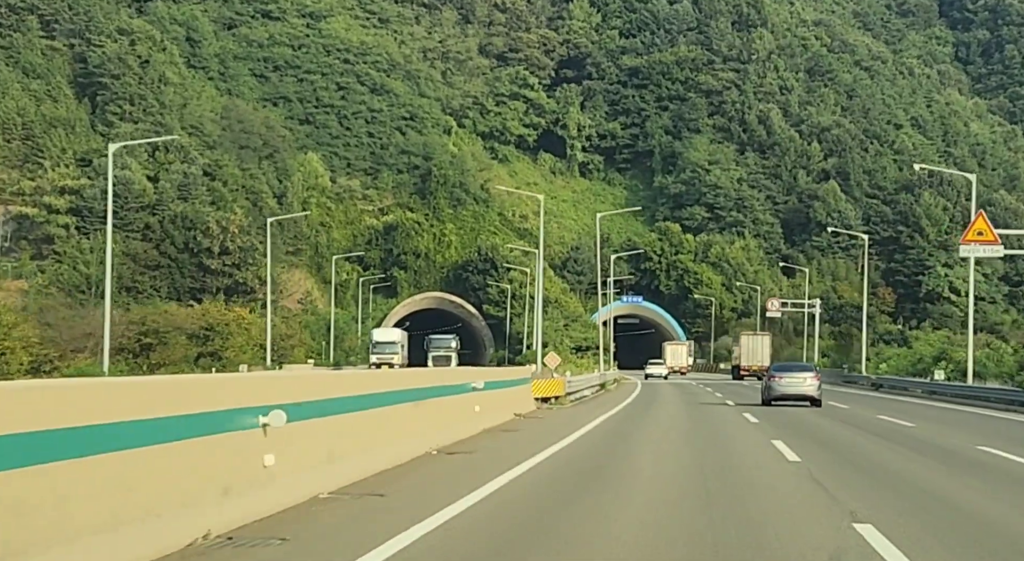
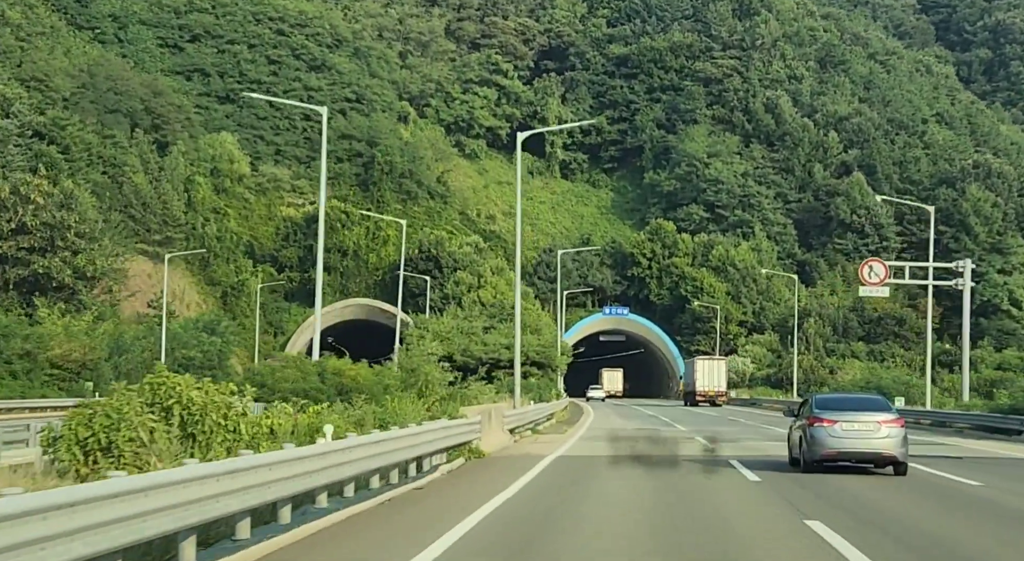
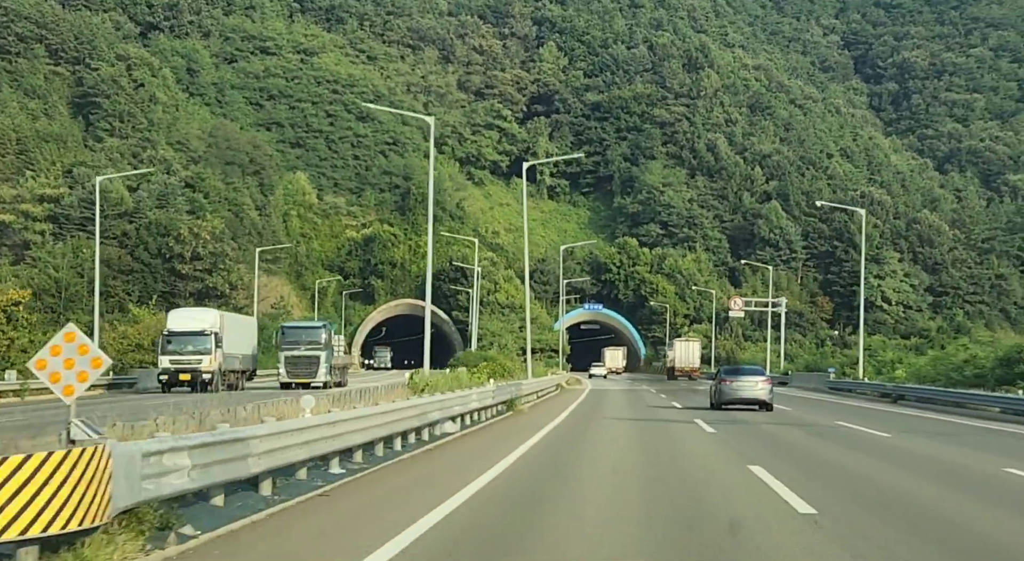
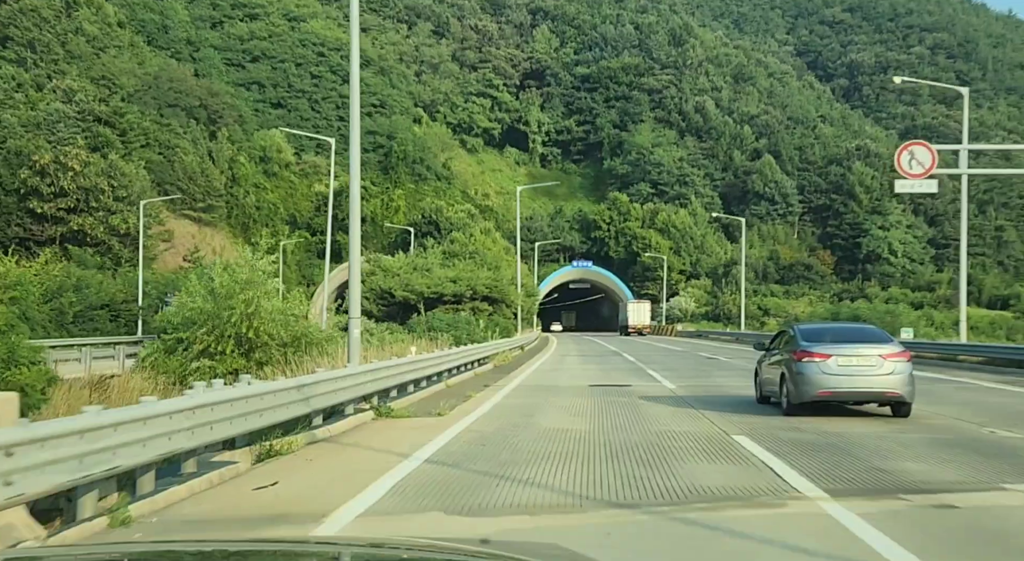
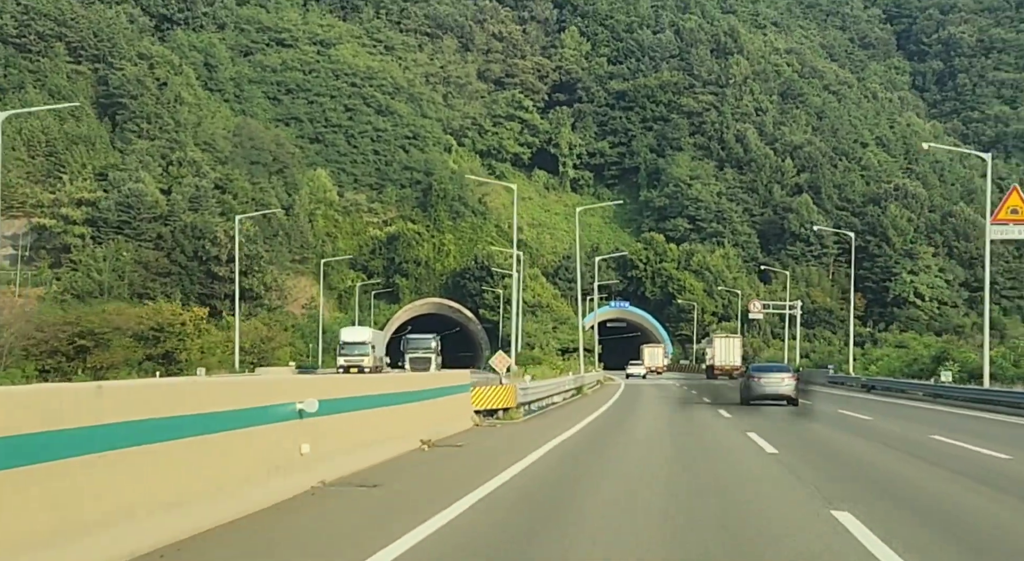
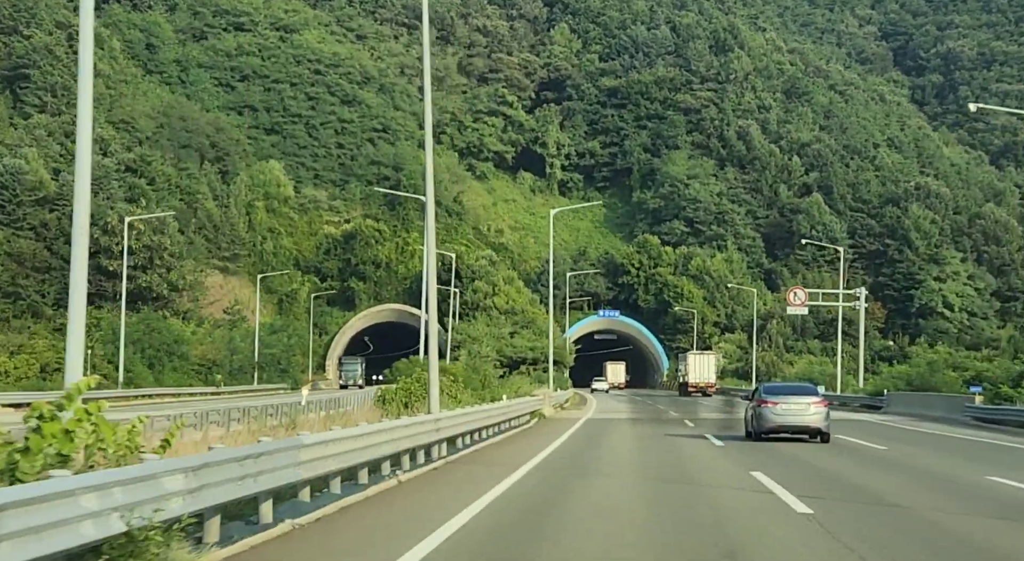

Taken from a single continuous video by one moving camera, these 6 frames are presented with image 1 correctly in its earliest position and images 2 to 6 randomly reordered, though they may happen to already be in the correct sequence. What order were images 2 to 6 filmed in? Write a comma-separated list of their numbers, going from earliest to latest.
5, 3, 6, 2, 4
